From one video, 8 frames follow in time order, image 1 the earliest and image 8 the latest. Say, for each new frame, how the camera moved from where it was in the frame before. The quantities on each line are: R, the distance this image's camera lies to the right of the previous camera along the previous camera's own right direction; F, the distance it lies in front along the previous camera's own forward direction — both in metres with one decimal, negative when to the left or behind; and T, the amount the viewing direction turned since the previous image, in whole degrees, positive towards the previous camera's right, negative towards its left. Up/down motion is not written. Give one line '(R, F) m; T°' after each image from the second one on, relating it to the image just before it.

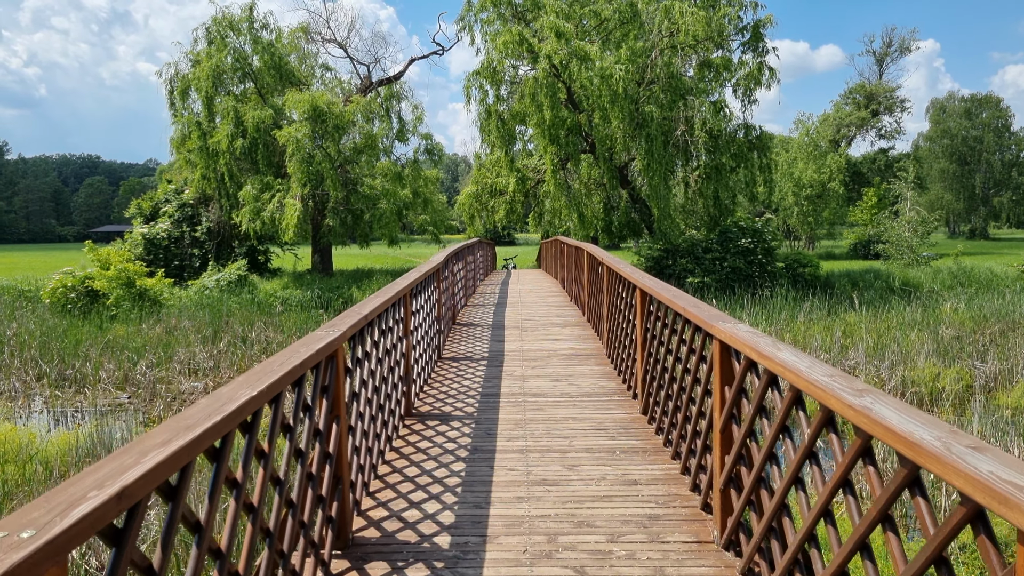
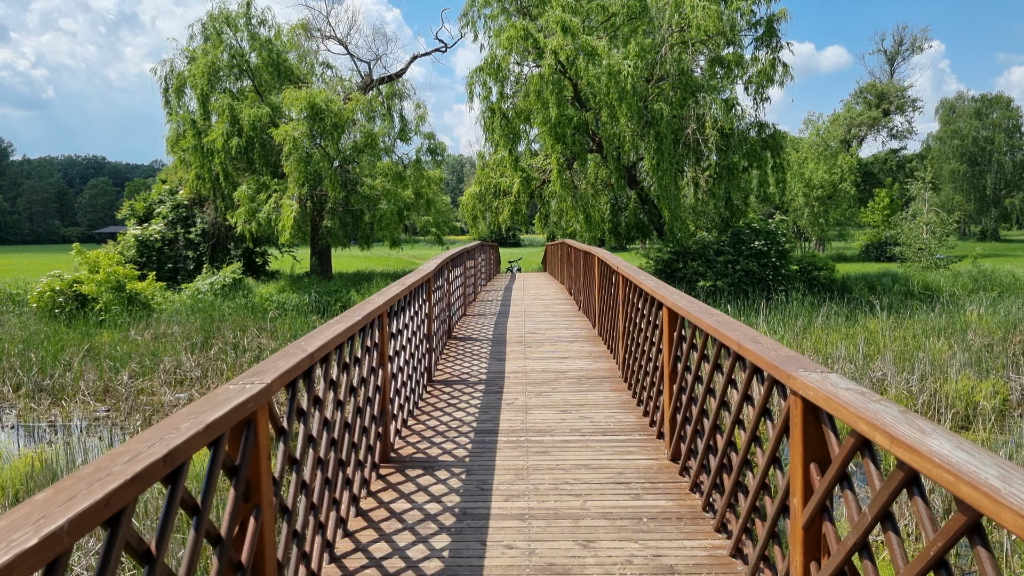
(0.0, +0.5) m; 0°
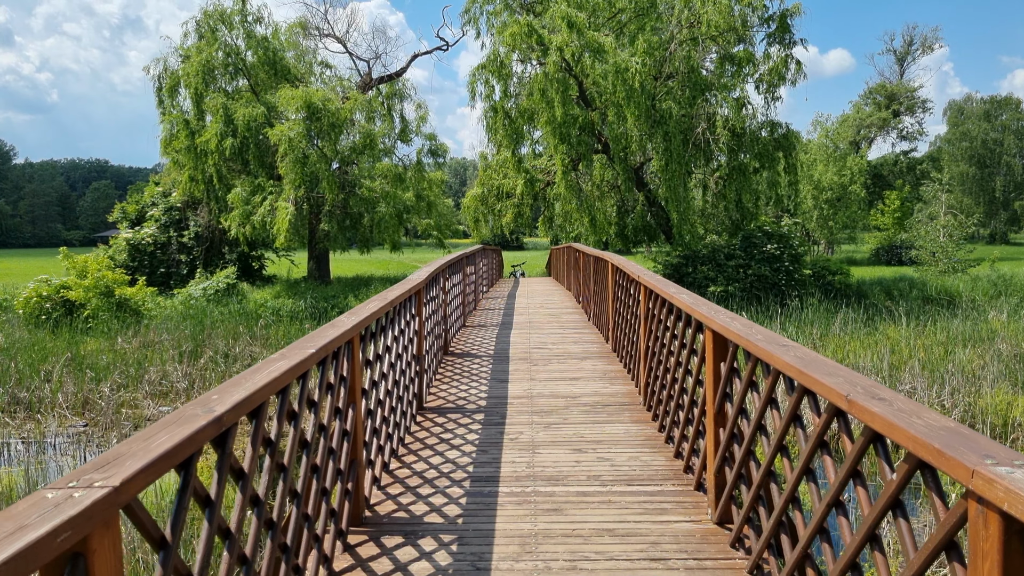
(0.0, +0.4) m; 0°
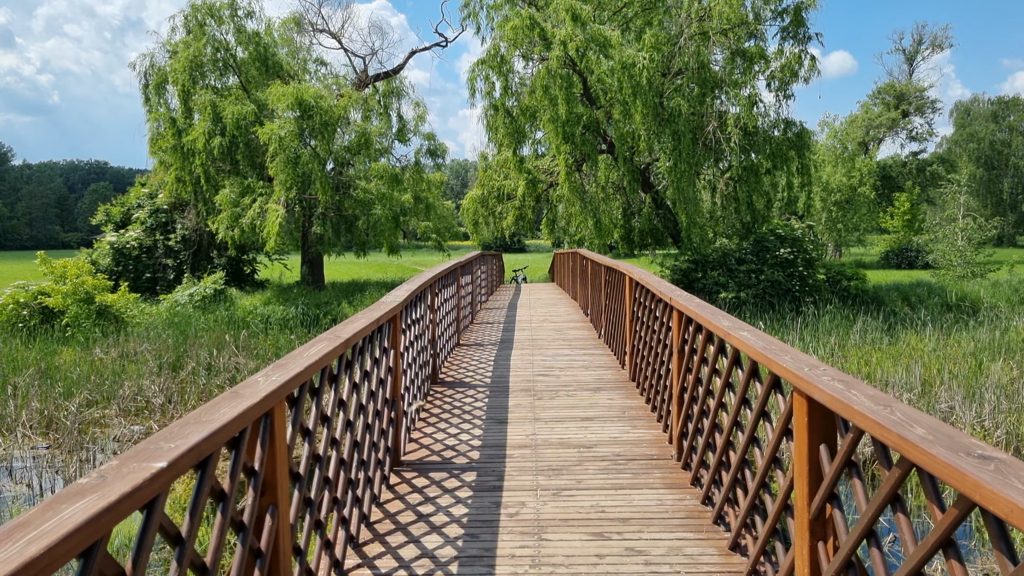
(0.0, +0.6) m; 0°
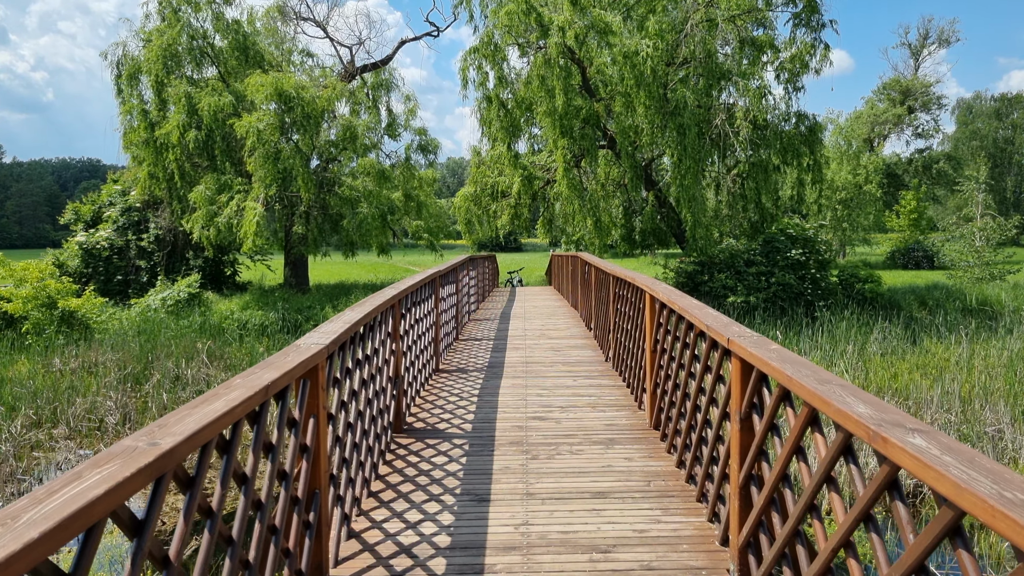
(0.0, +0.7) m; 0°
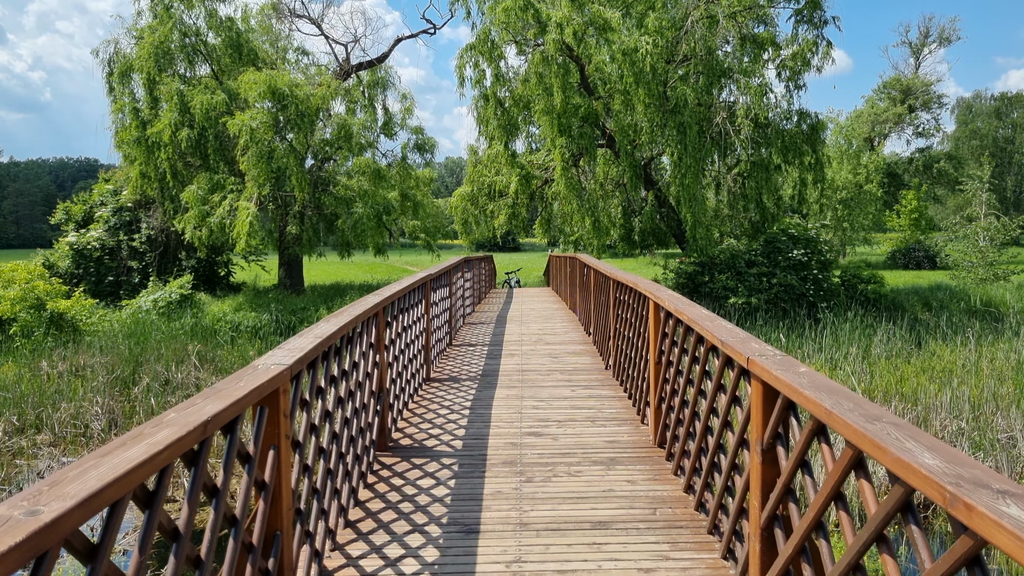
(0.0, +0.2) m; 0°
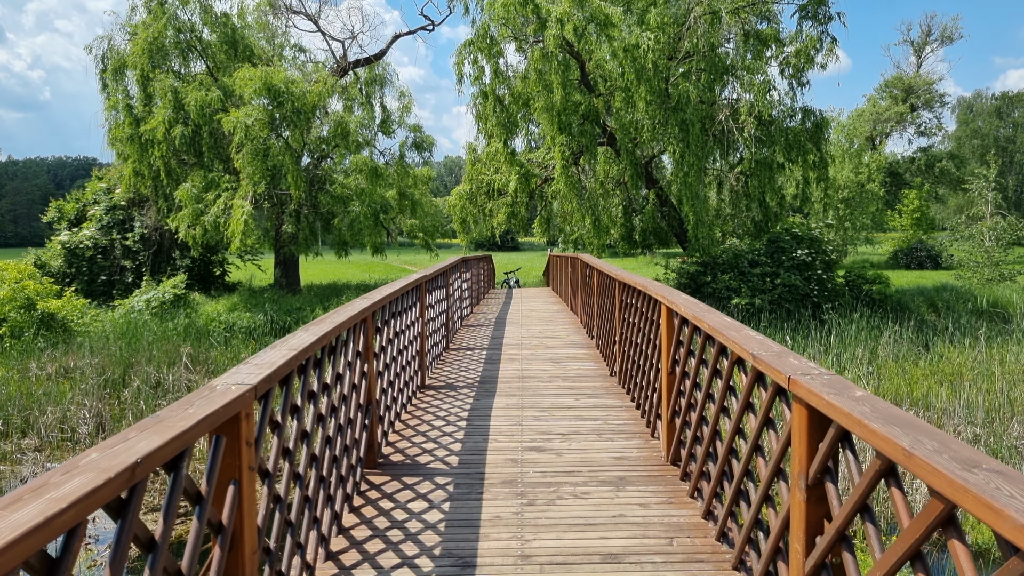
(0.0, +0.2) m; 0°
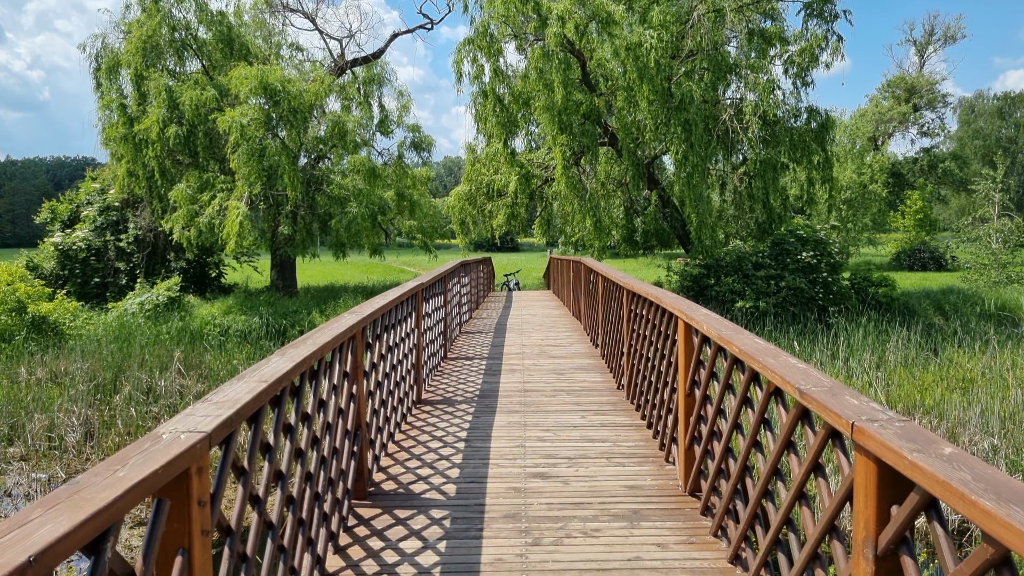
(0.0, +0.2) m; 0°
